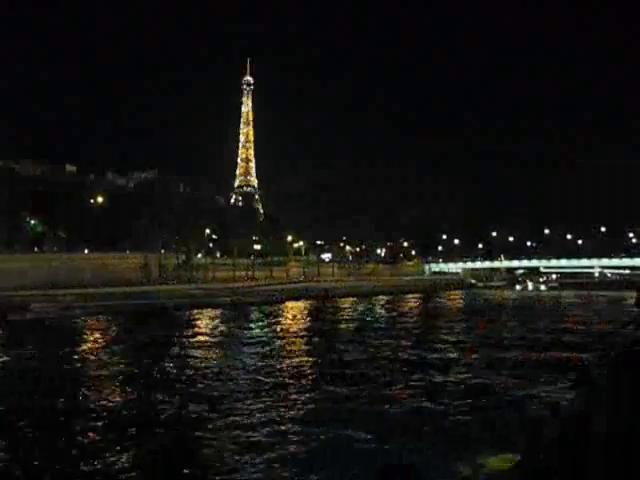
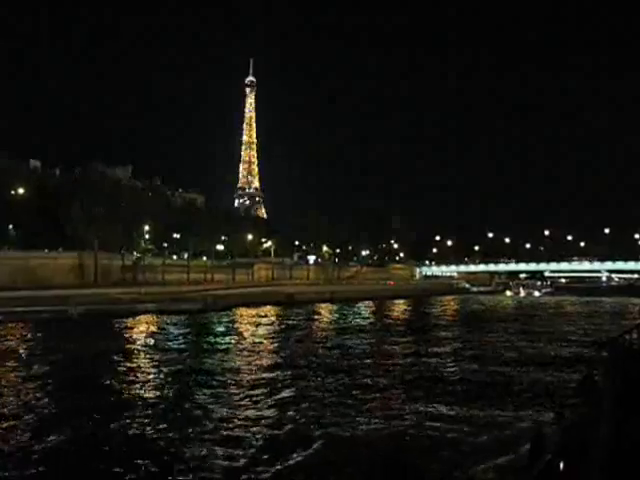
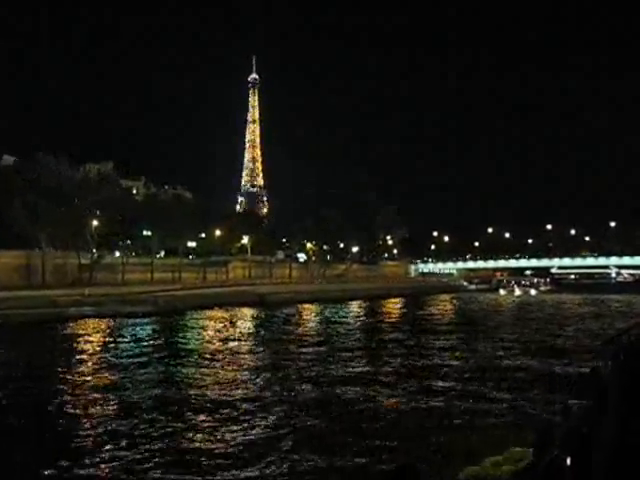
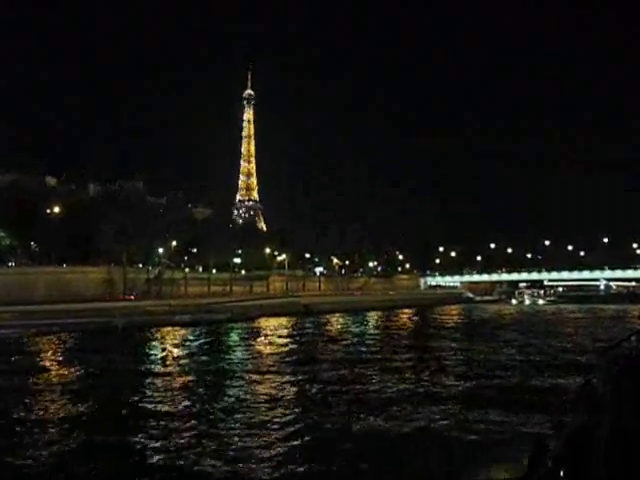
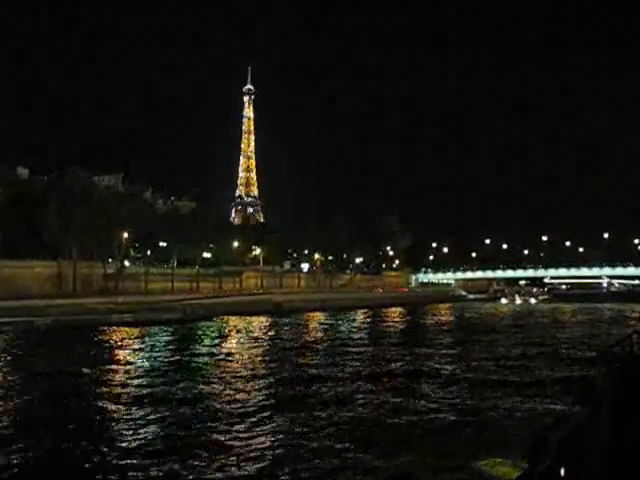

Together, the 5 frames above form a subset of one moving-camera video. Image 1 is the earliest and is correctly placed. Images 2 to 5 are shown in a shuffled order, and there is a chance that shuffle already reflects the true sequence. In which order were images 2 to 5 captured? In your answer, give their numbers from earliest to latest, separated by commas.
4, 2, 5, 3
